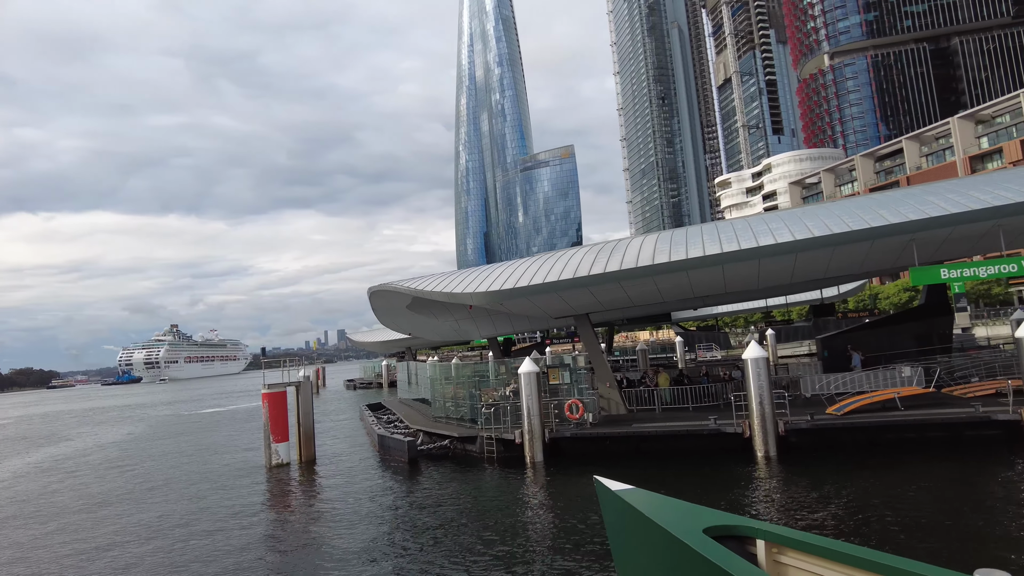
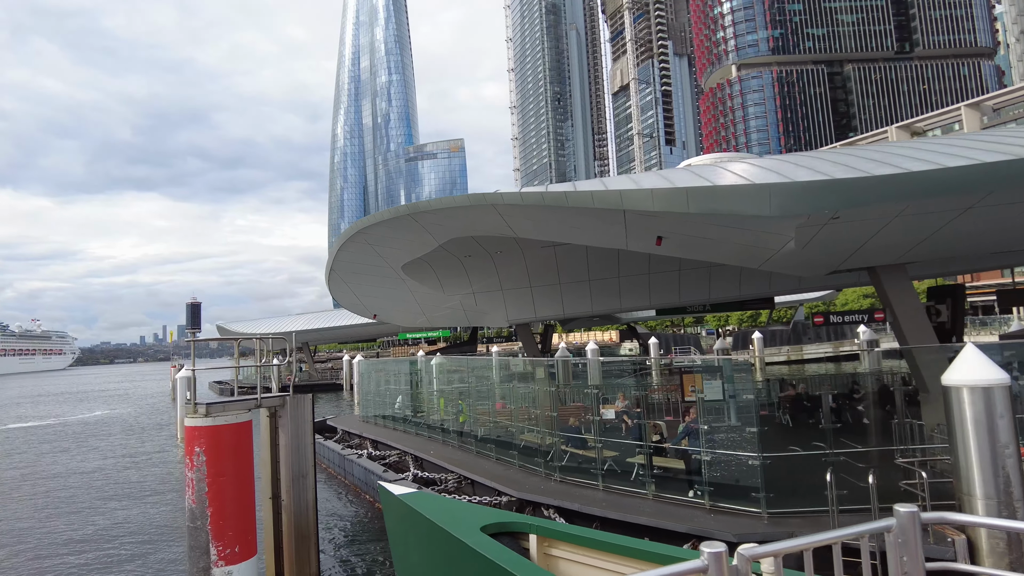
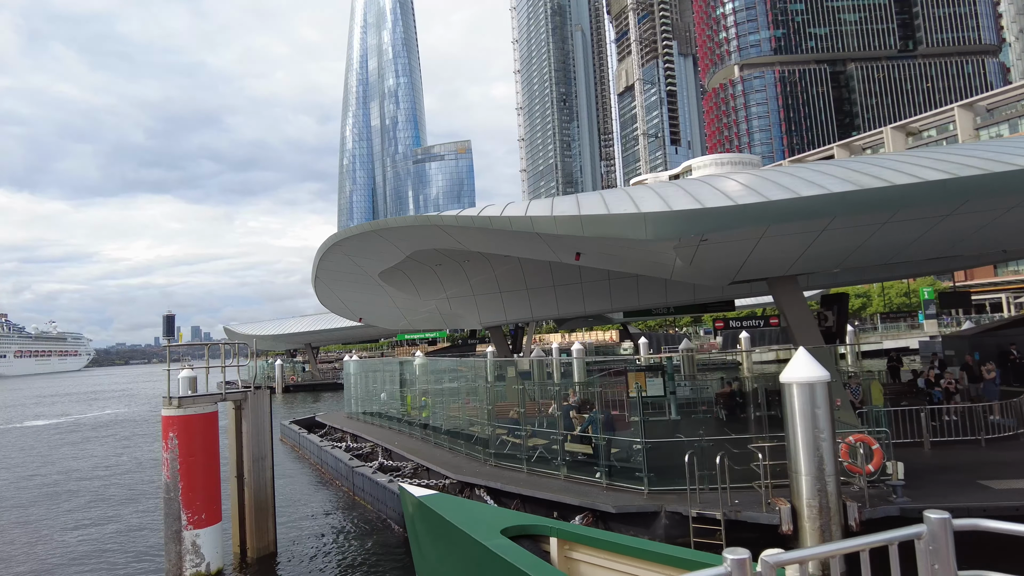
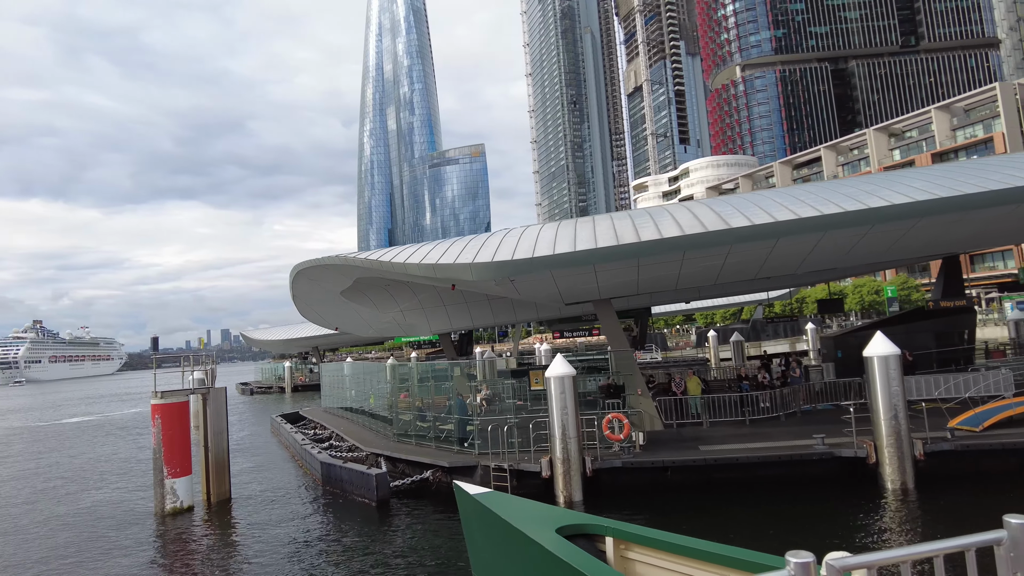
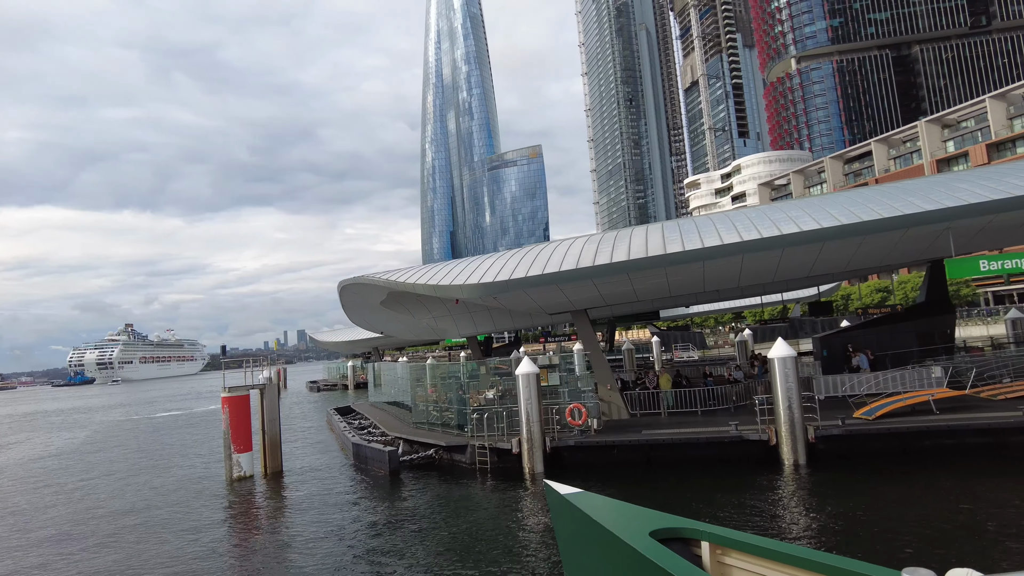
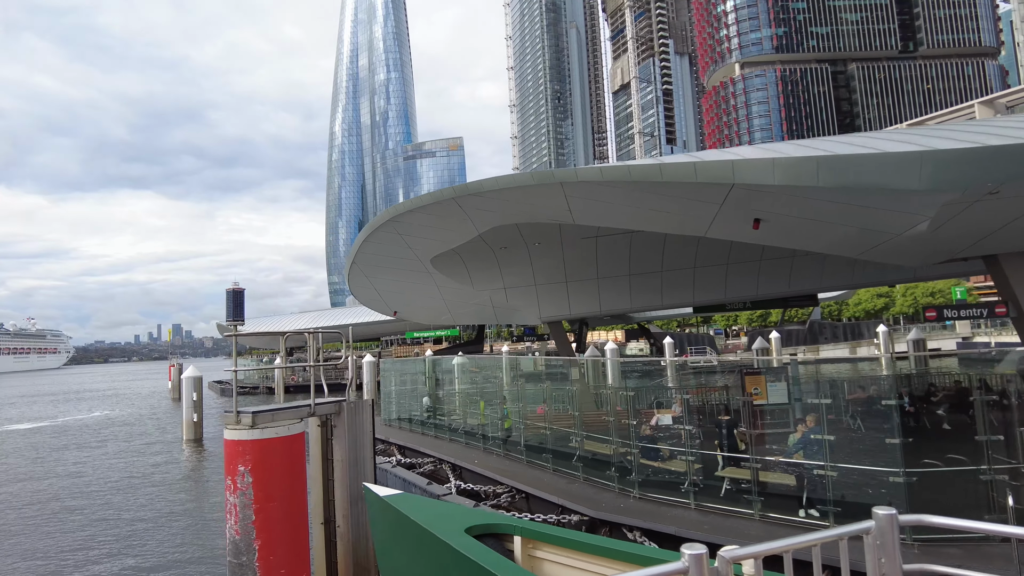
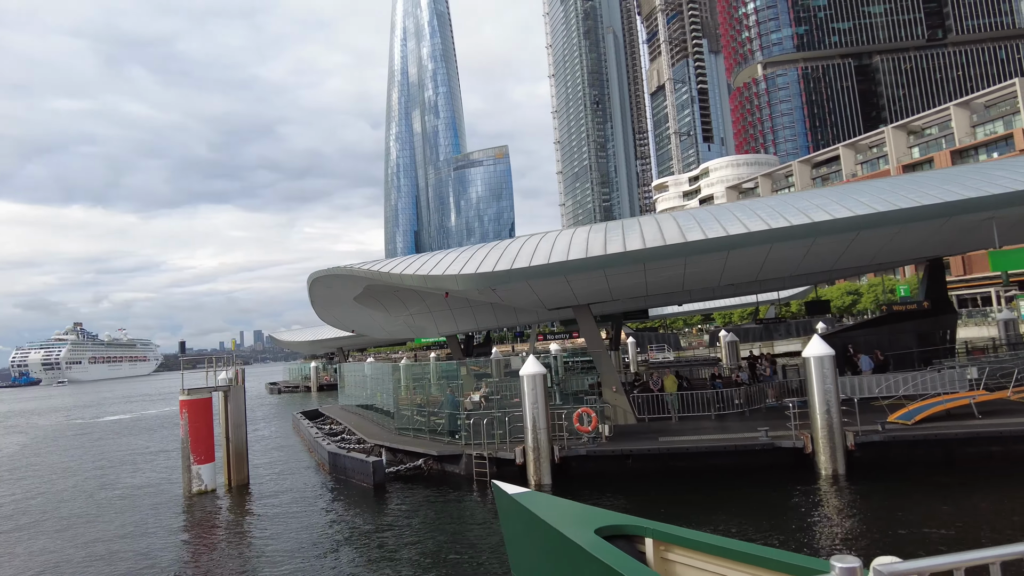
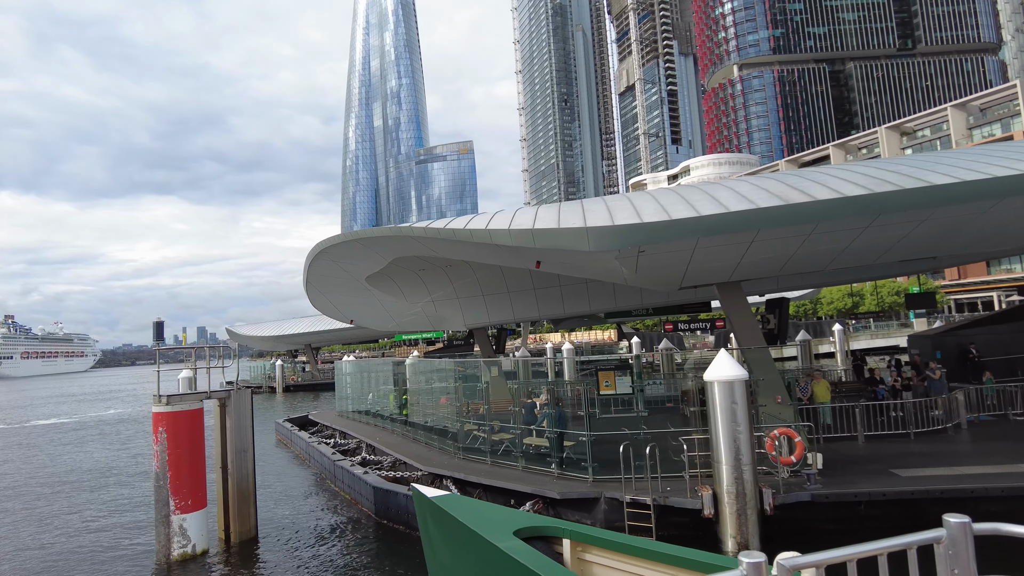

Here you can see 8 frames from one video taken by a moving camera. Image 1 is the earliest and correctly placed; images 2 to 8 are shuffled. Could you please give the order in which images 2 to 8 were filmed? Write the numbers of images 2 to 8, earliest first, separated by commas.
5, 7, 4, 8, 3, 2, 6
